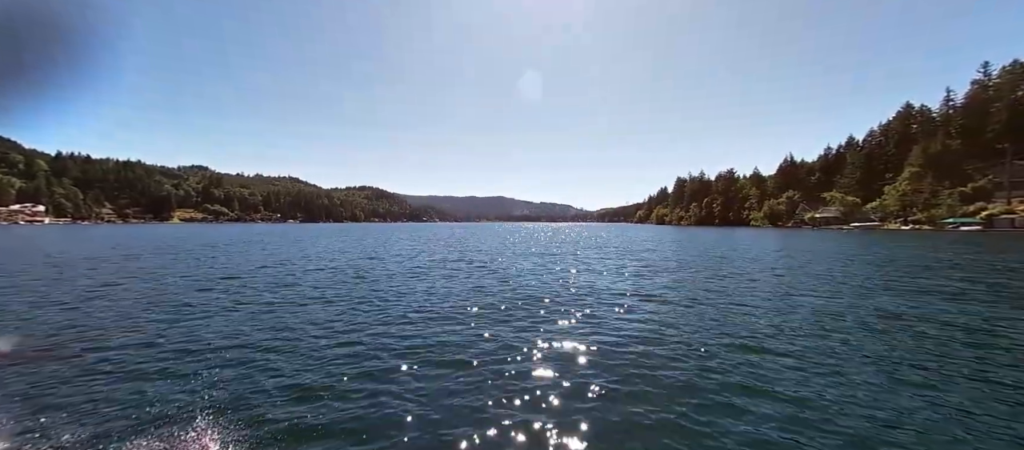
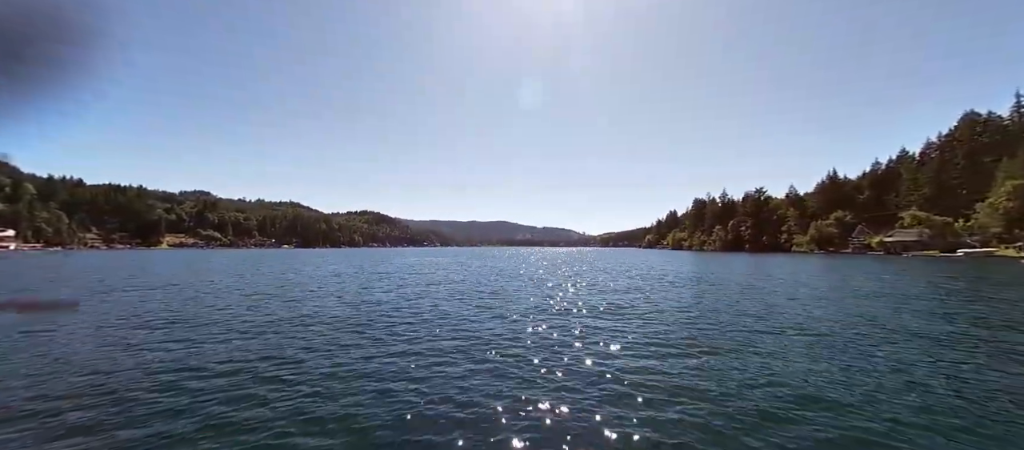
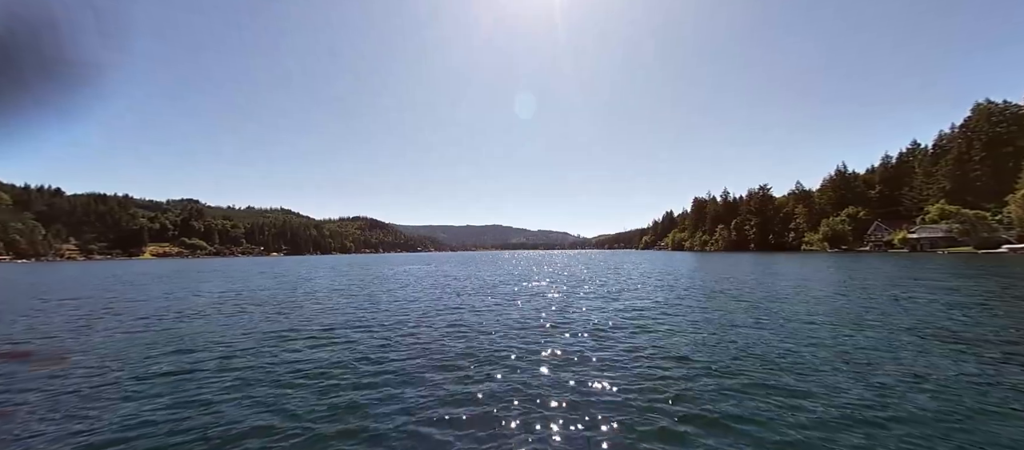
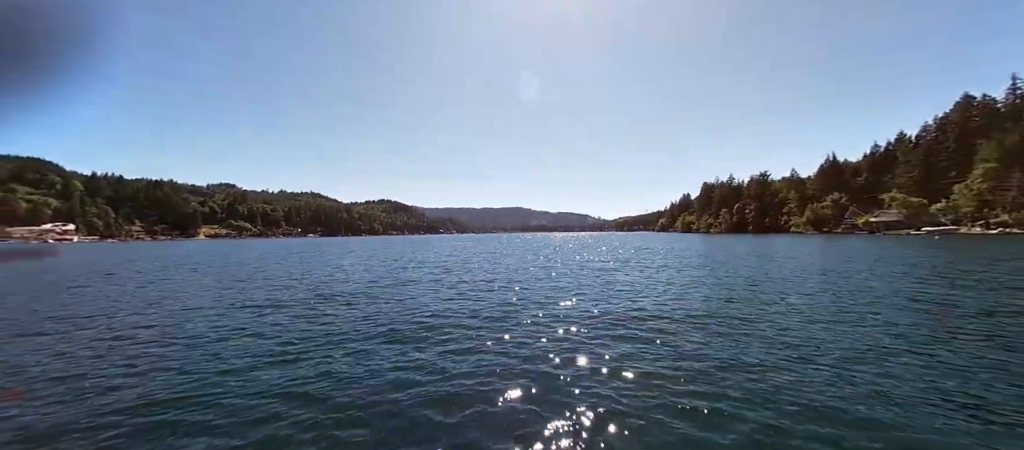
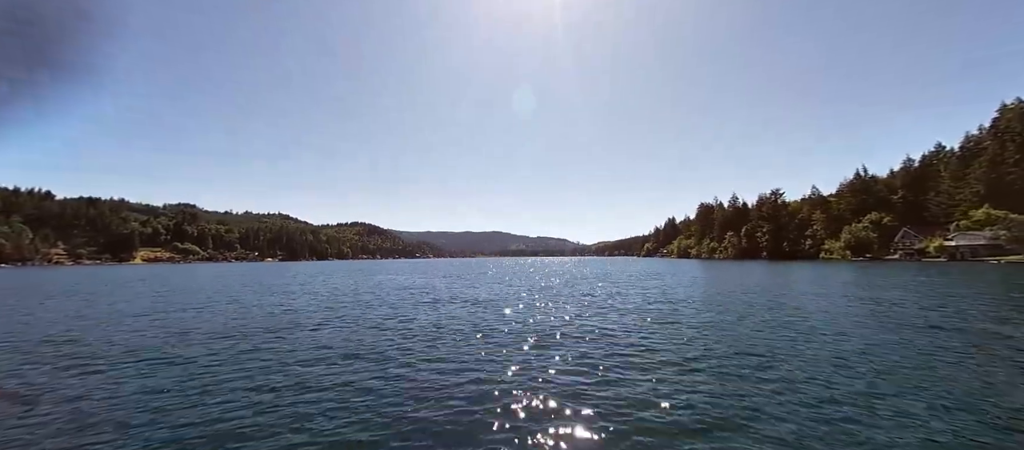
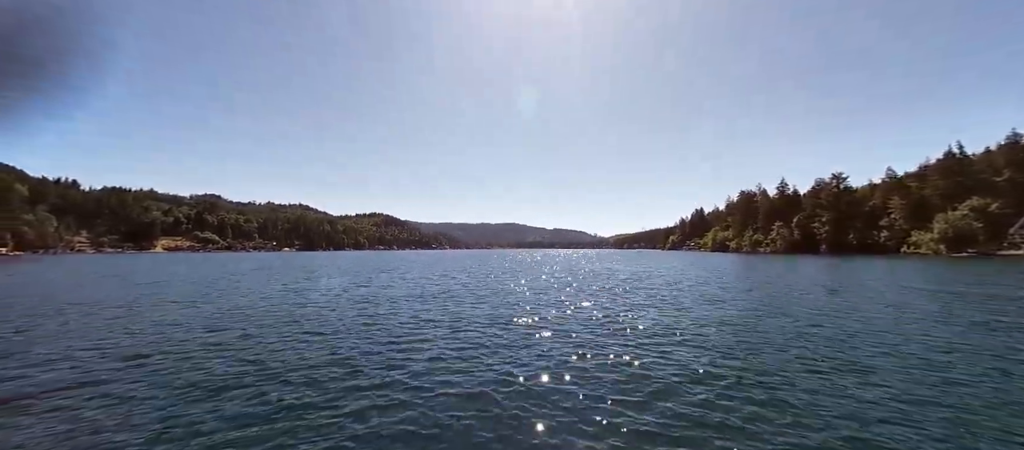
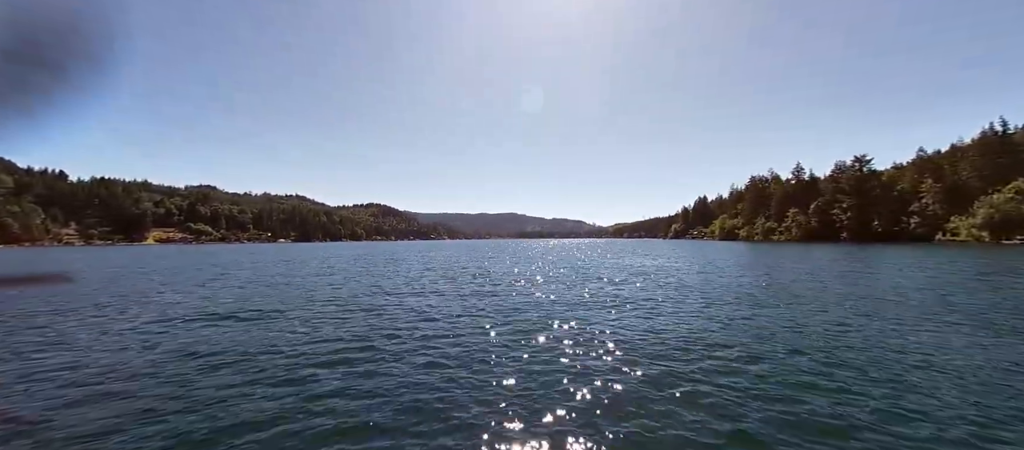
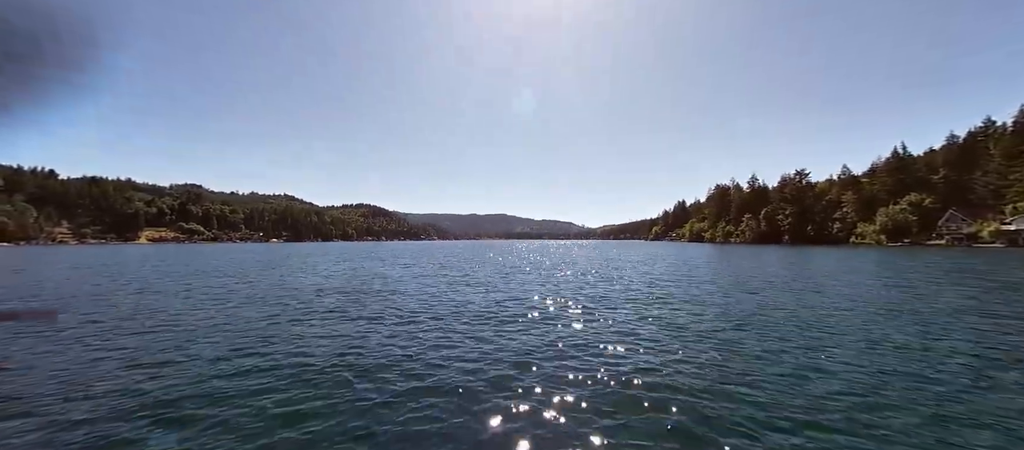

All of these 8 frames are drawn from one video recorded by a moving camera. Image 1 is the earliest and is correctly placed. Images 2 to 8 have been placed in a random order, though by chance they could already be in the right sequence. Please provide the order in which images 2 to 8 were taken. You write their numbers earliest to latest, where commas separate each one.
4, 2, 3, 5, 8, 6, 7
